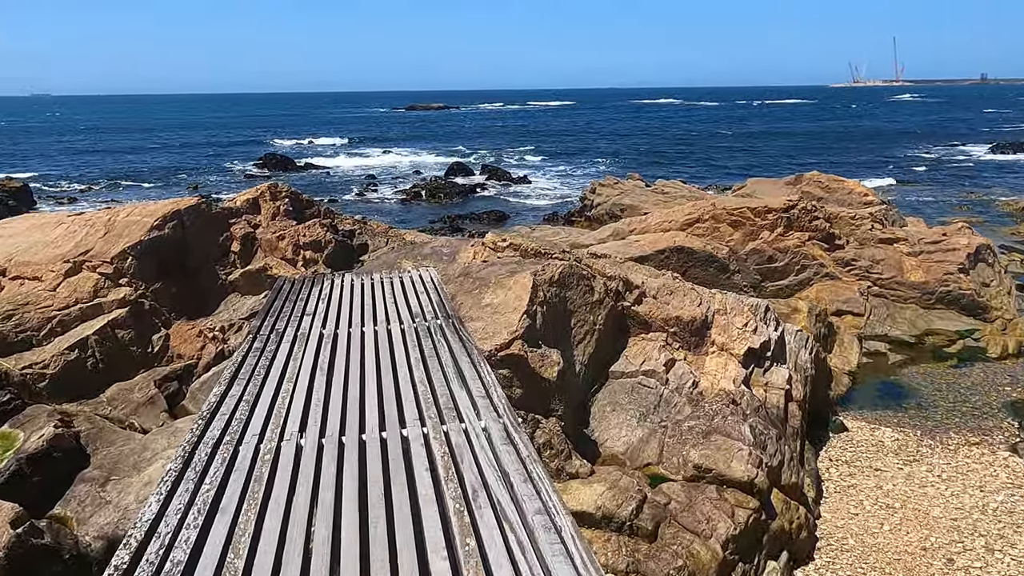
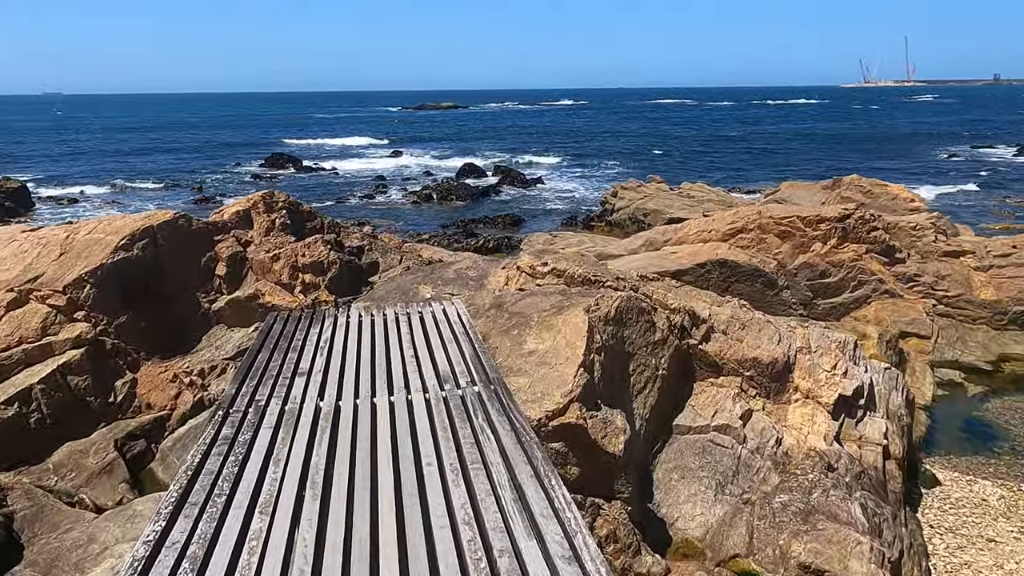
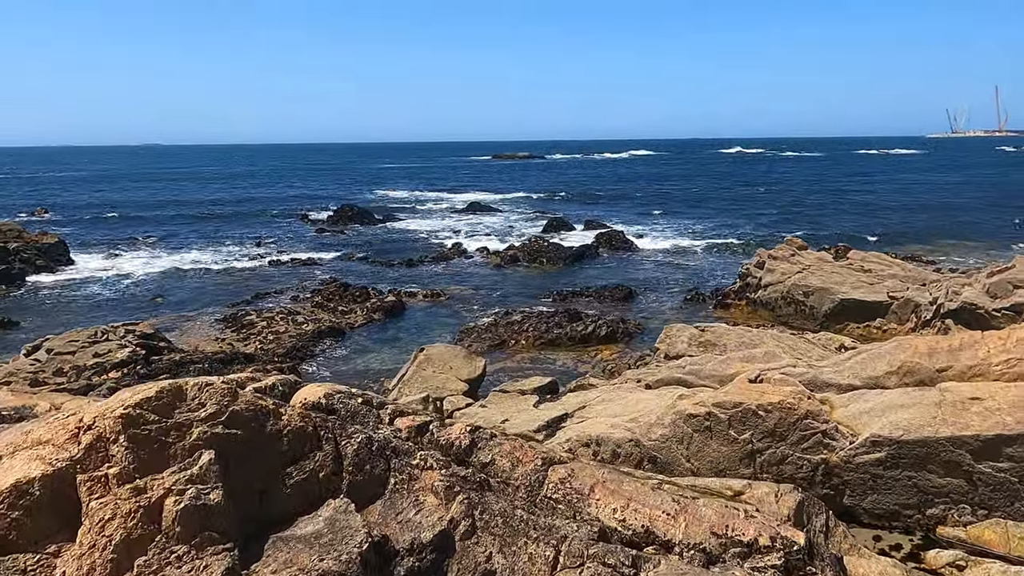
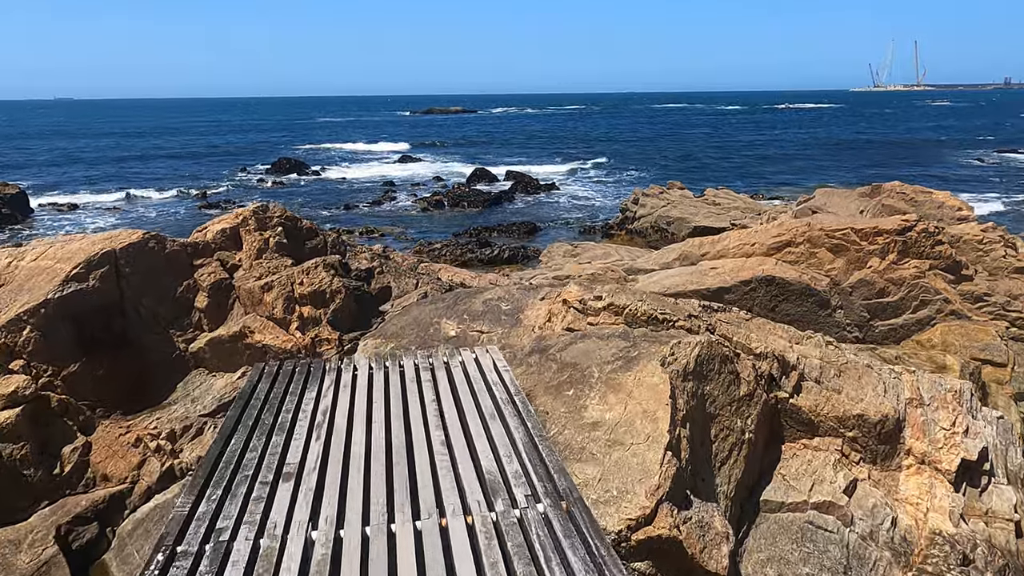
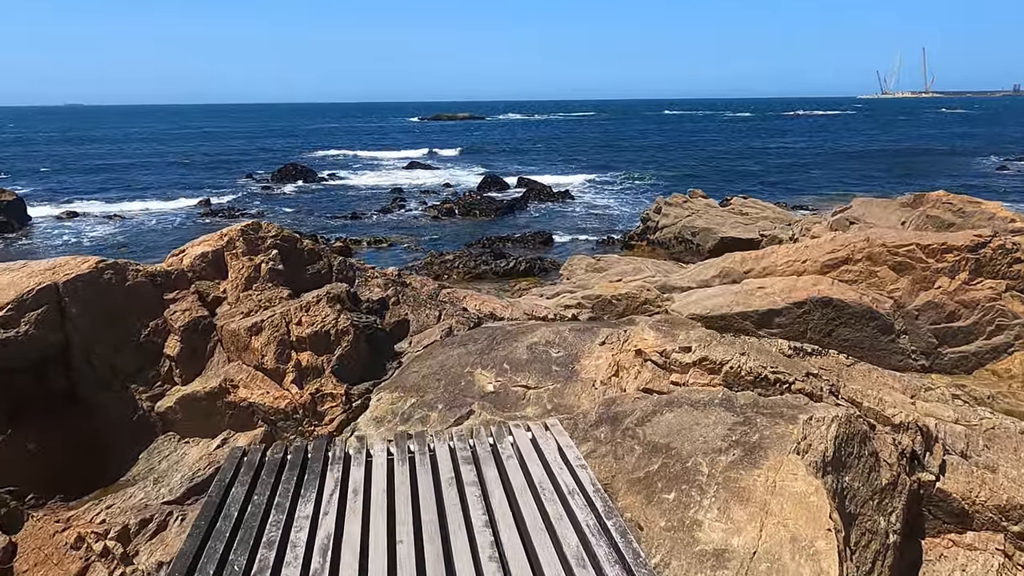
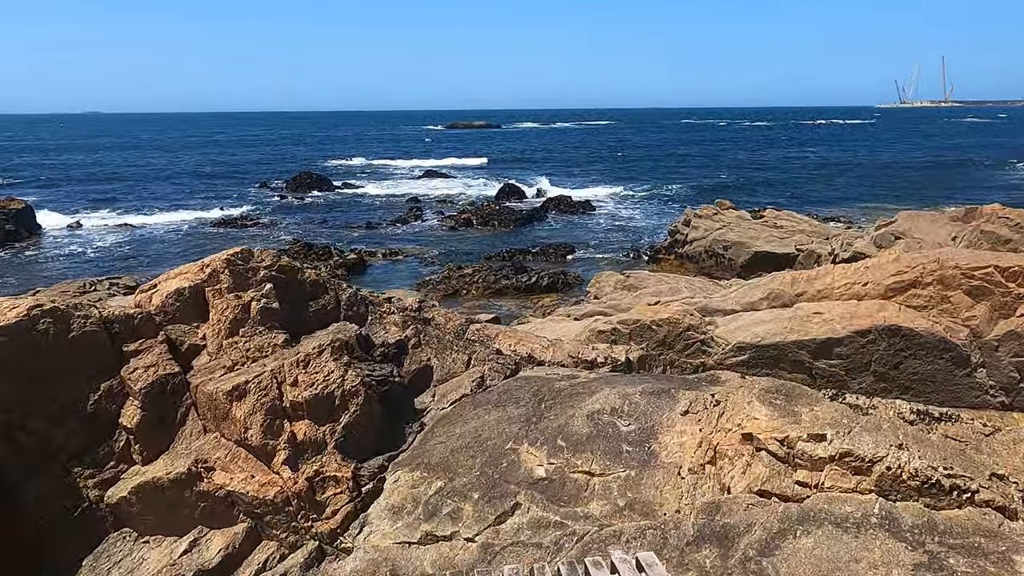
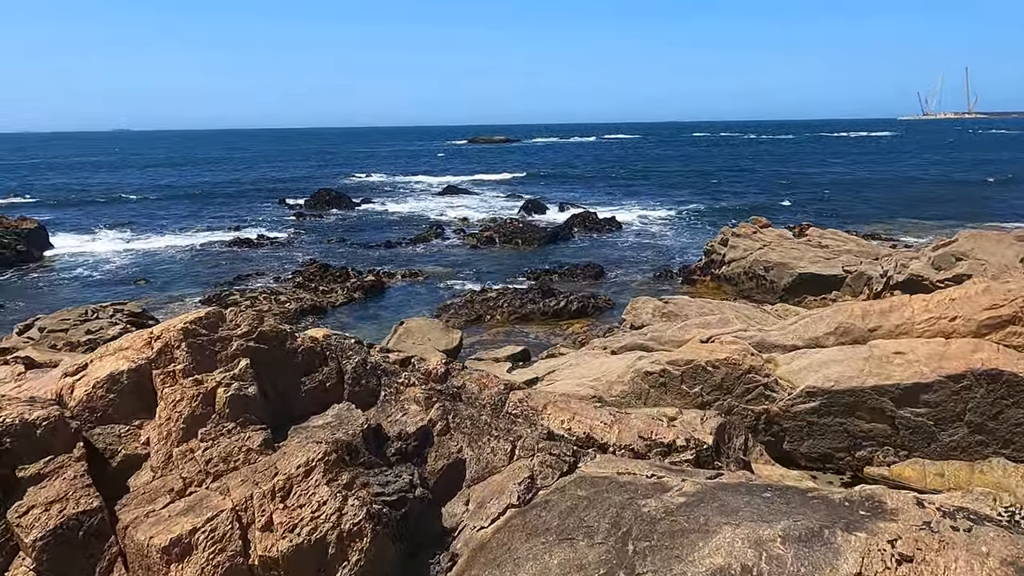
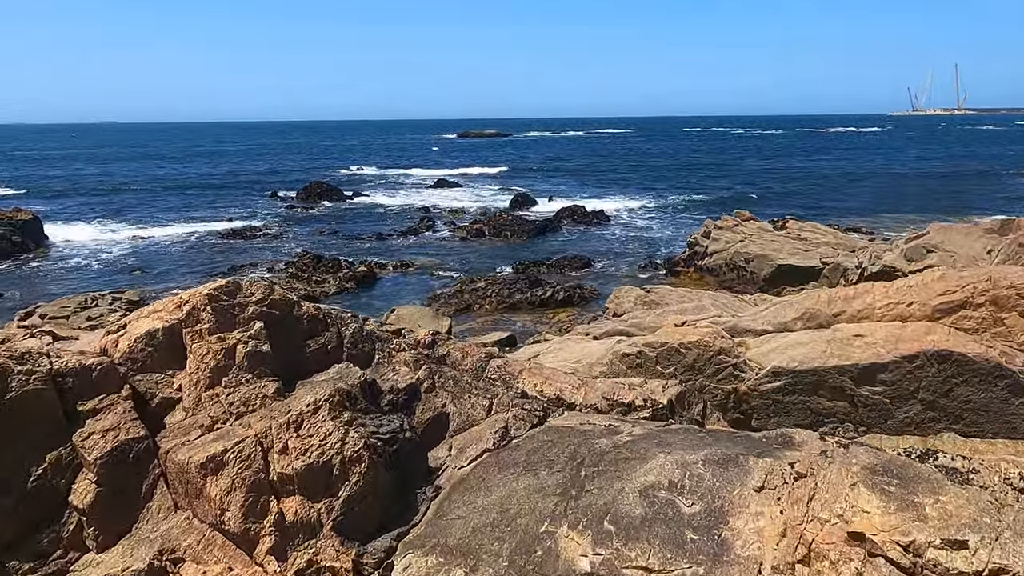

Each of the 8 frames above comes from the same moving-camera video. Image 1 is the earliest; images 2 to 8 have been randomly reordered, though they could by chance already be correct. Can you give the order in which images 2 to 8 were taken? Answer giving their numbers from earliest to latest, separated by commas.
2, 4, 5, 6, 8, 7, 3
